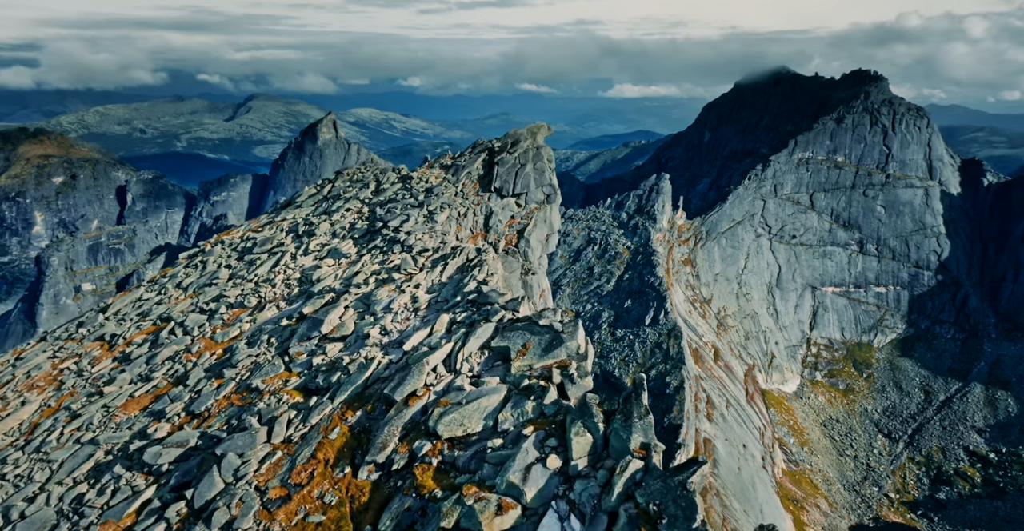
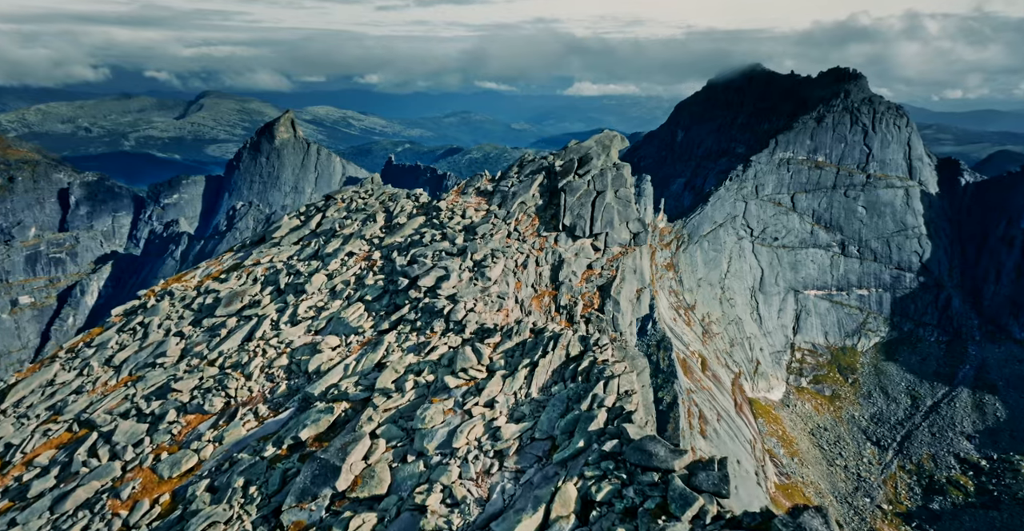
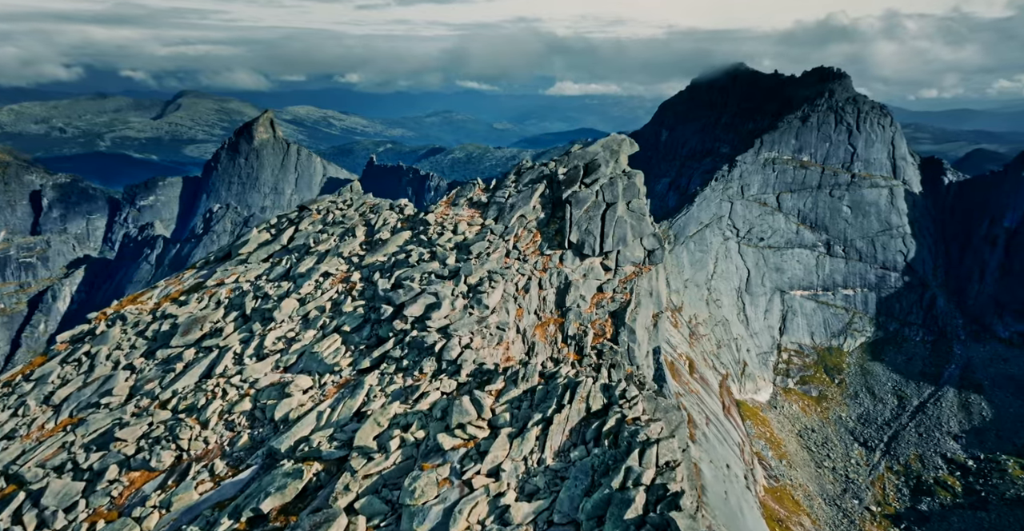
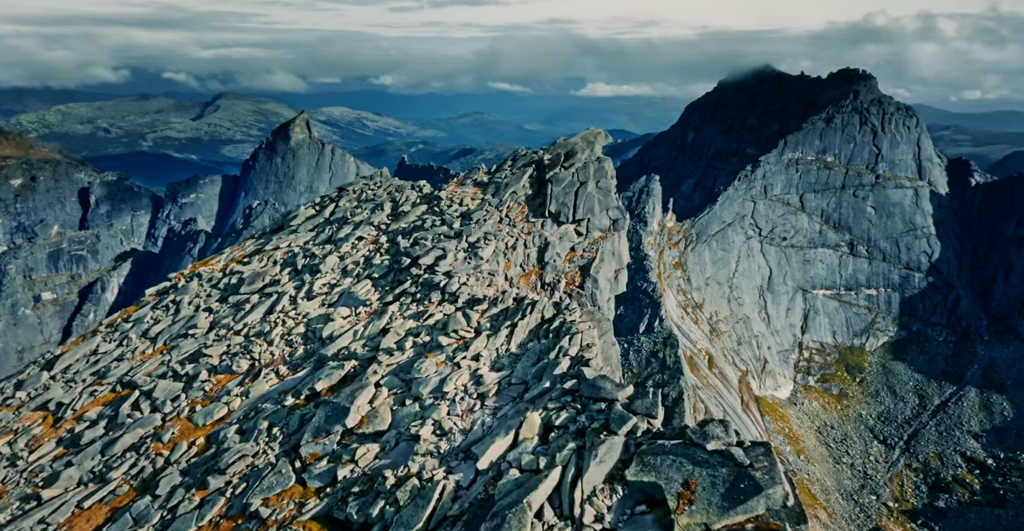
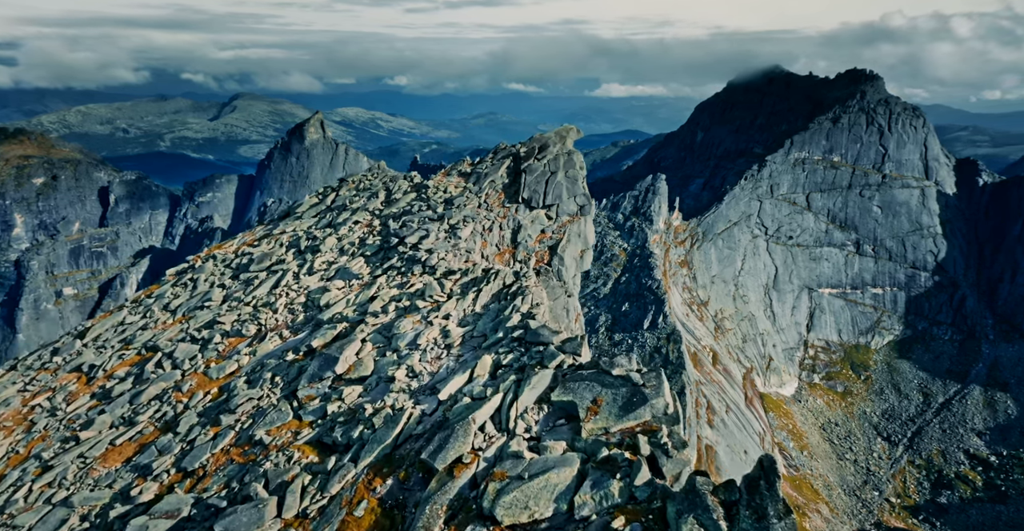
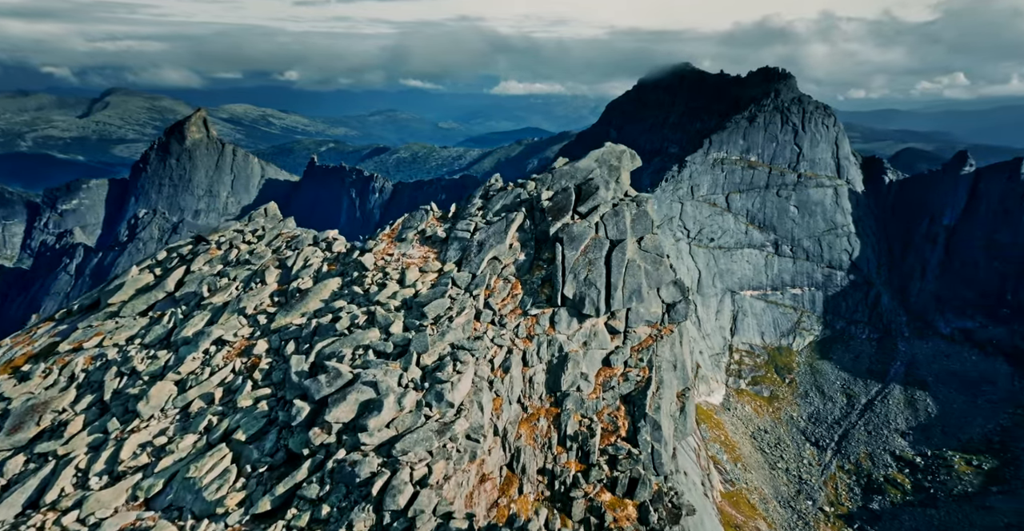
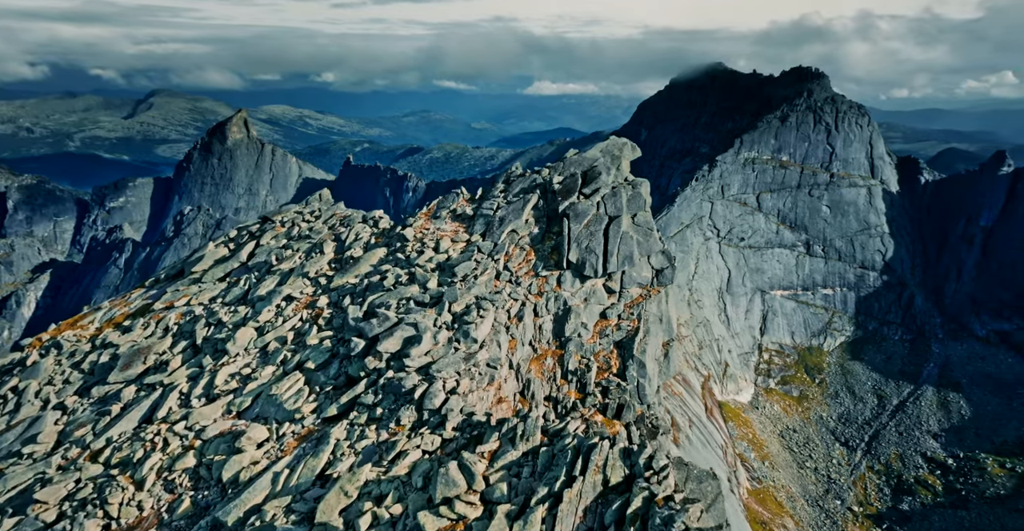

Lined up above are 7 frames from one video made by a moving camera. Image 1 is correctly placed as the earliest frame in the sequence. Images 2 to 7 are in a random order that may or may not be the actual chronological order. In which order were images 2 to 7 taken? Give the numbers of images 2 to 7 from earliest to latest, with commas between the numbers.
5, 4, 2, 3, 7, 6
